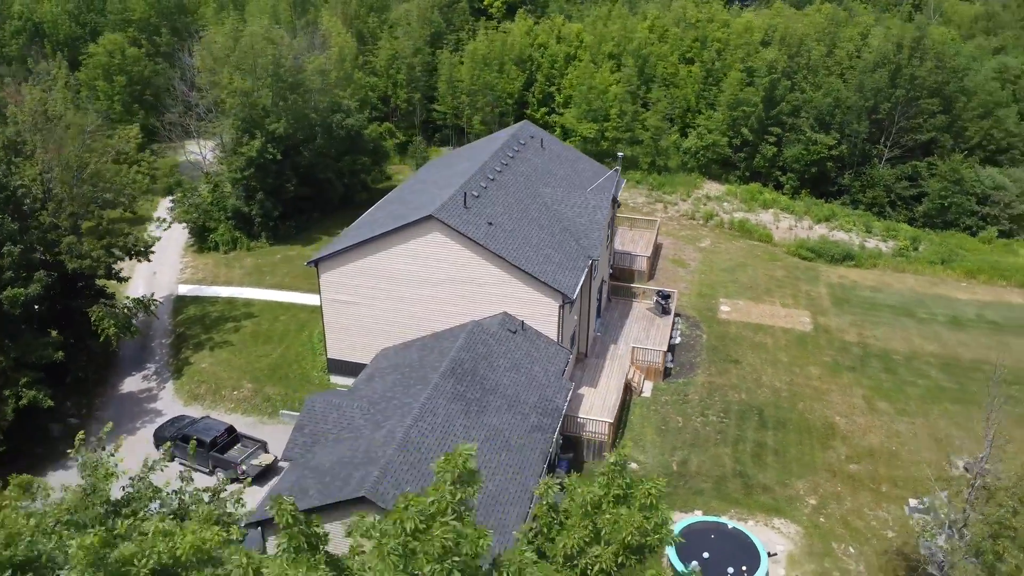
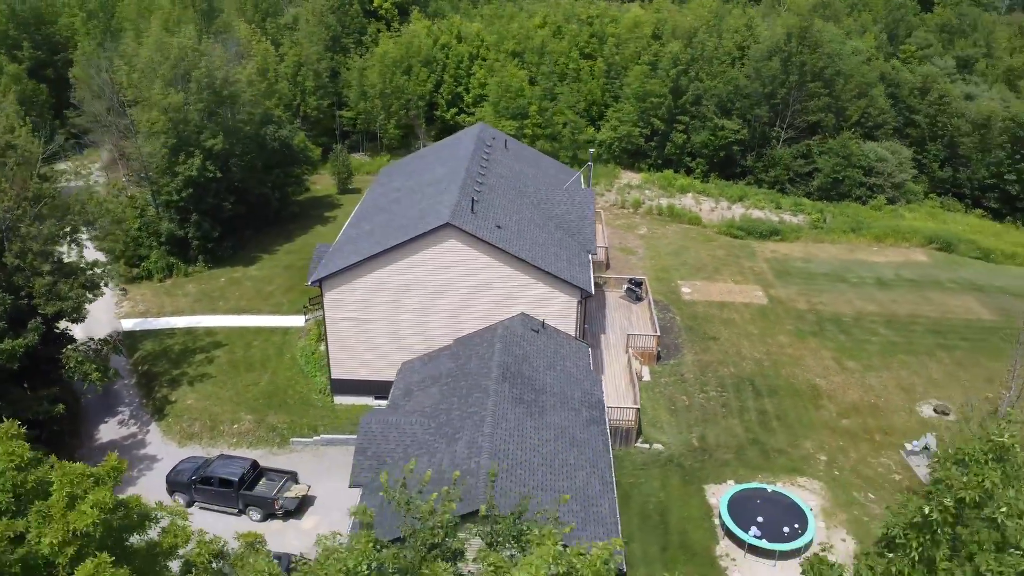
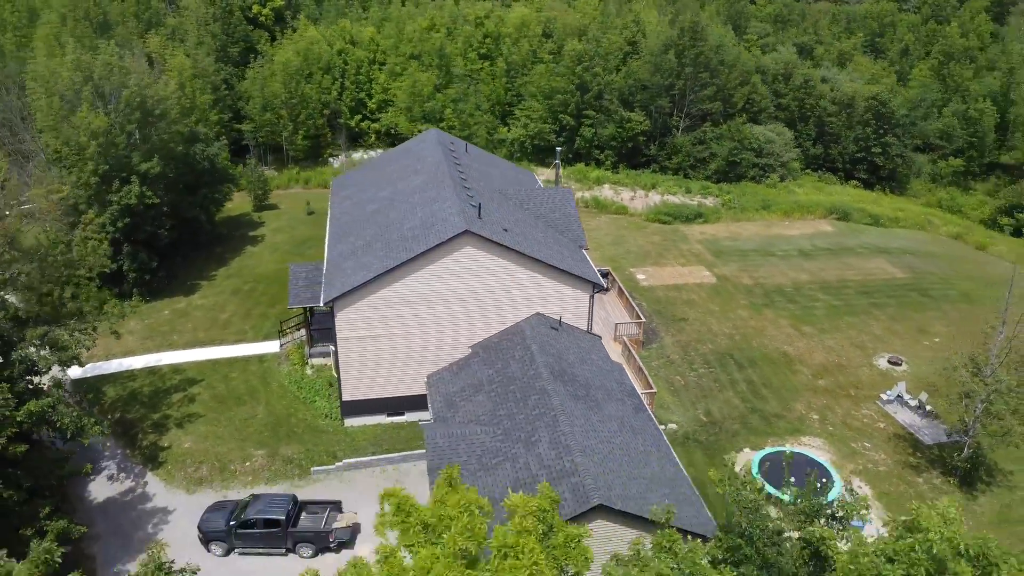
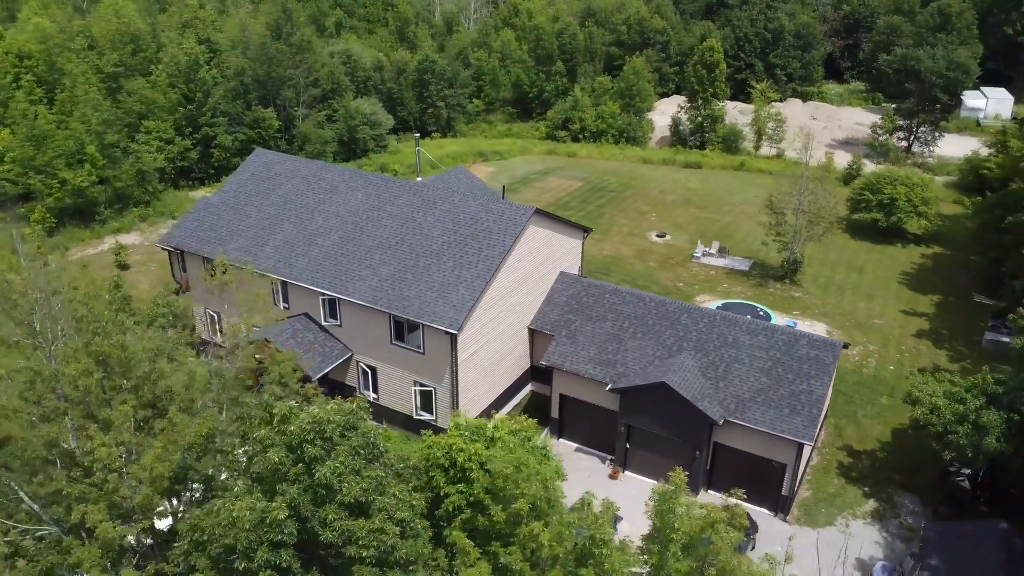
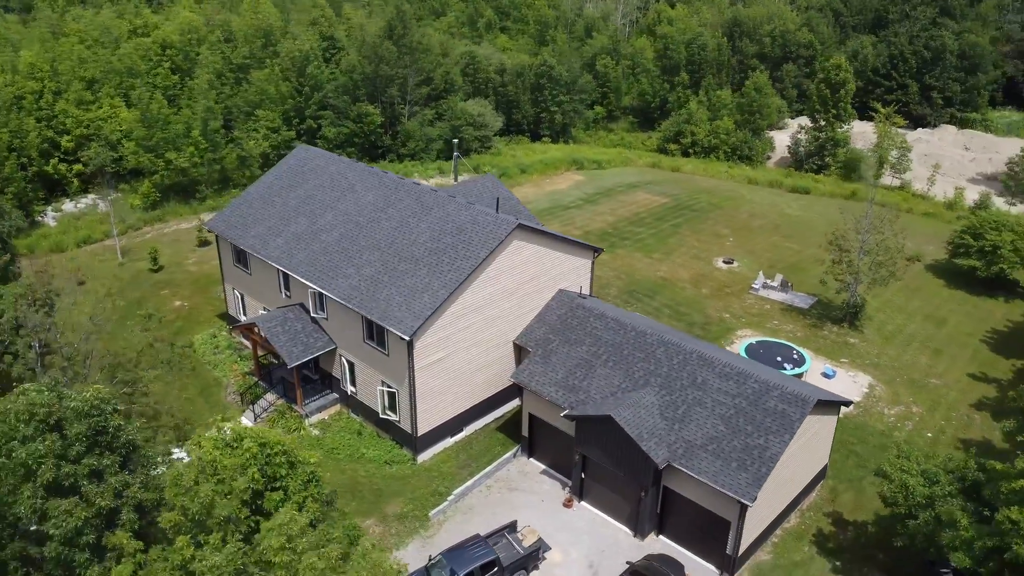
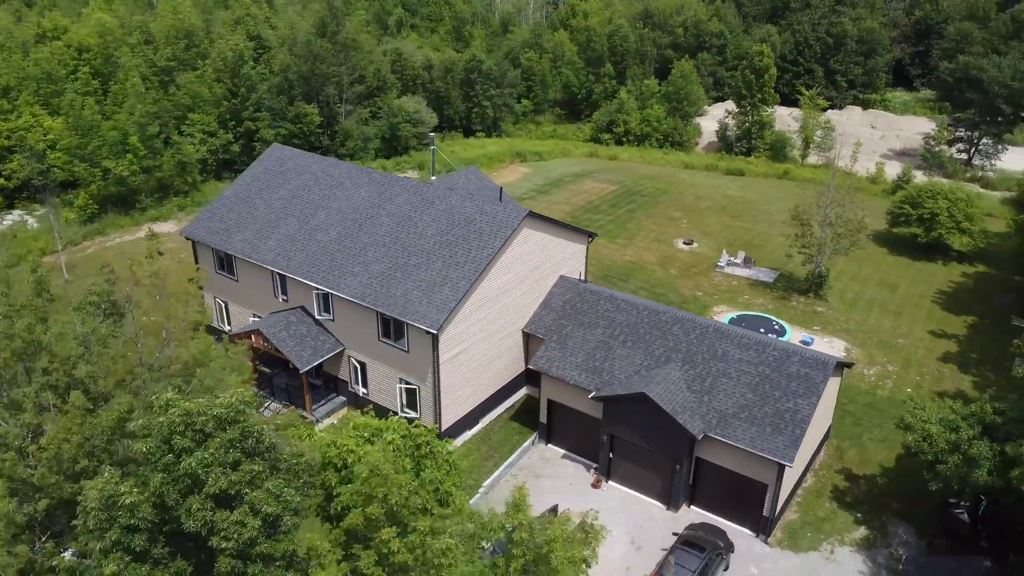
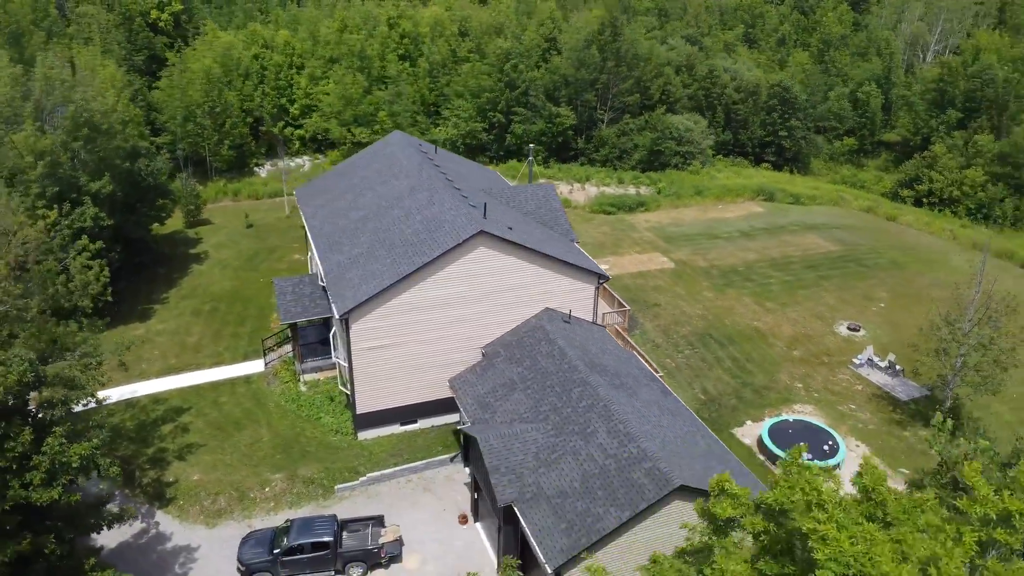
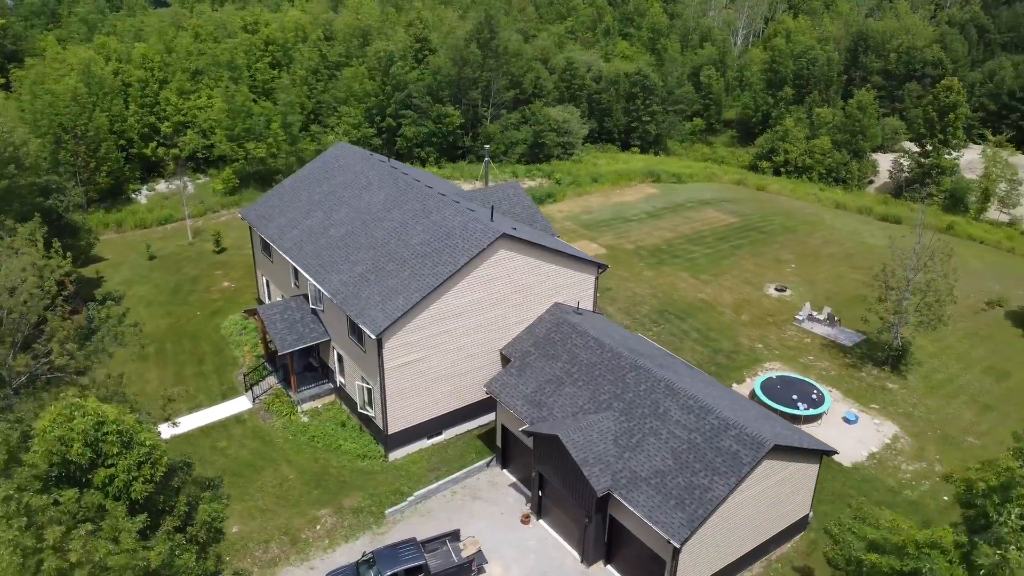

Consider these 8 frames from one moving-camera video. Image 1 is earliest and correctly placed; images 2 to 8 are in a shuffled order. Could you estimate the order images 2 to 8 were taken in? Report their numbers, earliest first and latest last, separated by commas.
2, 3, 7, 8, 5, 6, 4
